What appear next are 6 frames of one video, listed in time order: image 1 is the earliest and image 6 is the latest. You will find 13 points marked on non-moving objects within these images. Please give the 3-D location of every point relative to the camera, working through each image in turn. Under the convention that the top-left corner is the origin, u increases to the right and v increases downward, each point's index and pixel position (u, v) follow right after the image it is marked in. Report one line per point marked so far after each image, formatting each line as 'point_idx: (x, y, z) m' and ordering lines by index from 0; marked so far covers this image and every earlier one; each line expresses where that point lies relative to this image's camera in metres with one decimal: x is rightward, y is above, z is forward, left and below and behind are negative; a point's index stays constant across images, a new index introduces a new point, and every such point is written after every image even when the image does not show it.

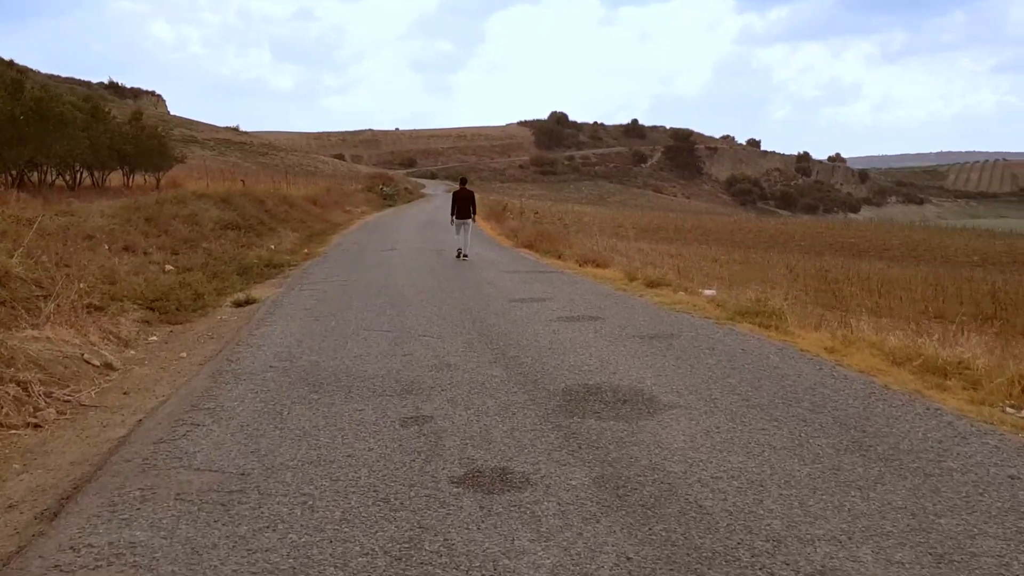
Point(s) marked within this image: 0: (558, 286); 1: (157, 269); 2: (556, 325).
0: (+0.5, 0.0, +11.1) m
1: (-4.7, +0.2, +12.5) m
2: (+0.4, -0.3, +7.7) m
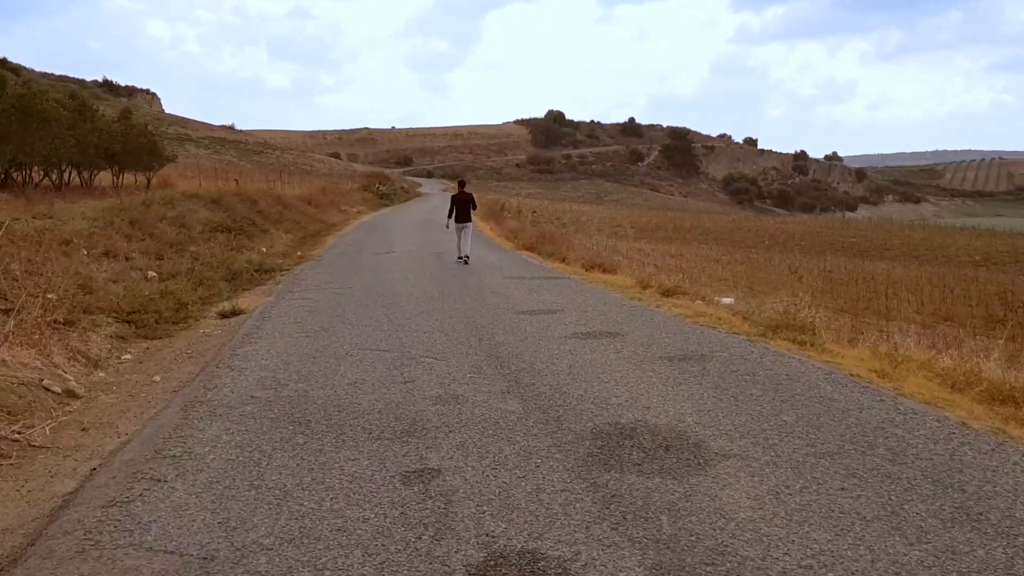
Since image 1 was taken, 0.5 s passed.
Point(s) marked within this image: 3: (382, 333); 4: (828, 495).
0: (+0.6, -0.1, +10.4) m
1: (-4.7, +0.1, +11.7) m
2: (+0.4, -0.4, +7.0) m
3: (-1.1, -0.4, +7.7) m
4: (+1.2, -0.8, +3.5) m
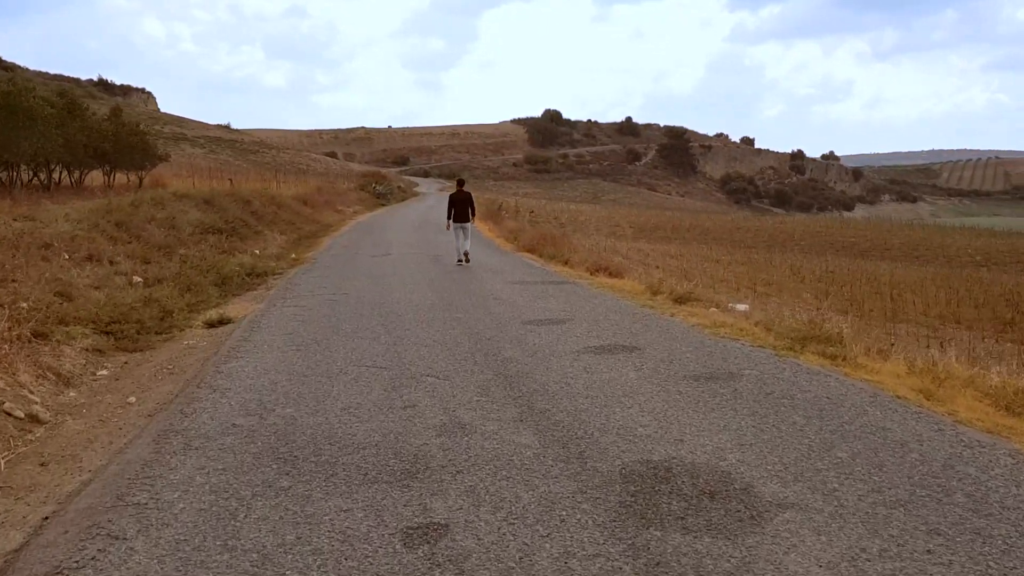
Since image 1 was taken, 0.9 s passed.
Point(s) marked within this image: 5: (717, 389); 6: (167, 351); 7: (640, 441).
0: (+0.6, -0.2, +9.8) m
1: (-4.6, +0.1, +11.2) m
2: (+0.5, -0.5, +6.4) m
3: (-1.0, -0.4, +7.1) m
4: (+1.2, -0.8, +2.9) m
5: (+1.2, -0.6, +5.4) m
6: (-2.9, -0.5, +7.9) m
7: (+0.6, -0.7, +4.2) m
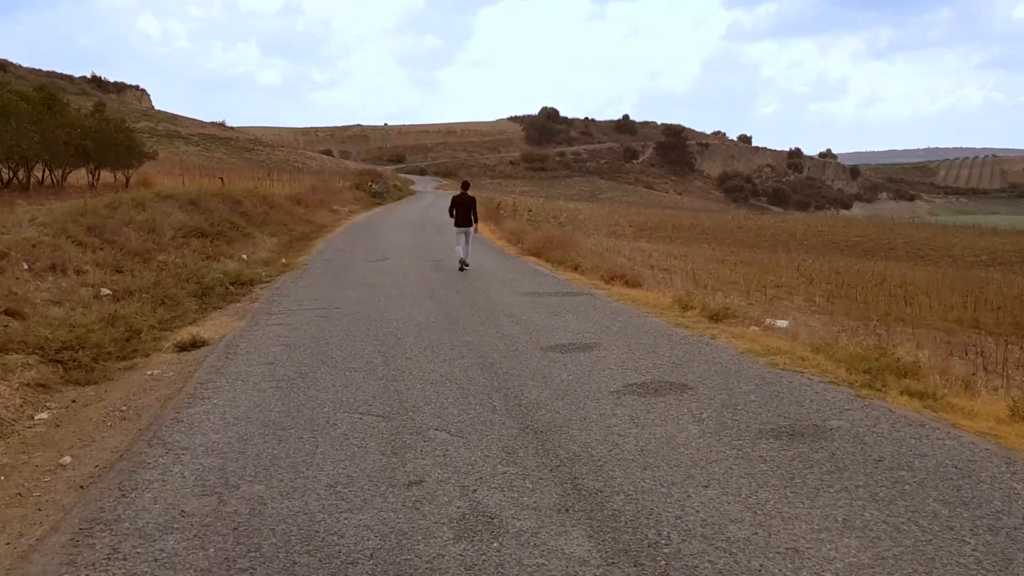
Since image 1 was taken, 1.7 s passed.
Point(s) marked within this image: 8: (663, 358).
0: (+0.8, -0.3, +8.6) m
1: (-4.5, -0.1, +9.9) m
2: (+0.6, -0.6, +5.2) m
3: (-0.9, -0.6, +5.9) m
4: (+1.4, -1.0, +1.7) m
5: (+1.3, -0.7, +4.3) m
6: (-2.8, -0.7, +6.7) m
7: (+0.7, -0.9, +3.0) m
8: (+1.1, -0.5, +6.7) m
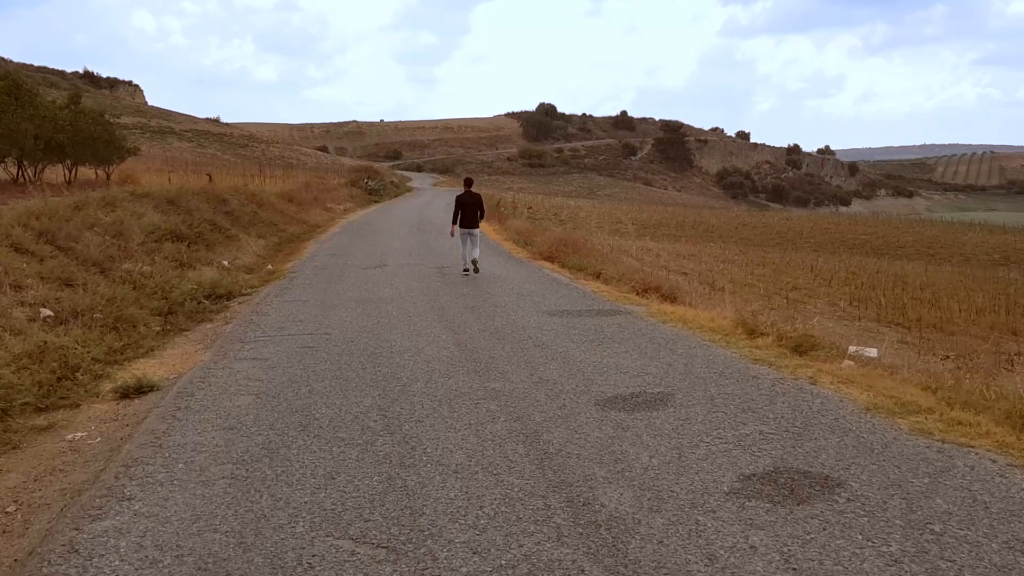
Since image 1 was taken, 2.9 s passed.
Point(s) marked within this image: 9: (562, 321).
0: (+1.0, -0.5, +6.8) m
1: (-4.2, -0.3, +8.1) m
2: (+0.9, -0.8, +3.4) m
3: (-0.6, -0.8, +4.1) m
4: (+1.7, -1.2, -0.1) m
5: (+1.6, -1.0, +2.4) m
6: (-2.5, -0.9, +4.9) m
7: (+1.0, -1.1, +1.2) m
8: (+1.3, -0.7, +4.9) m
9: (+0.5, -0.3, +8.9) m
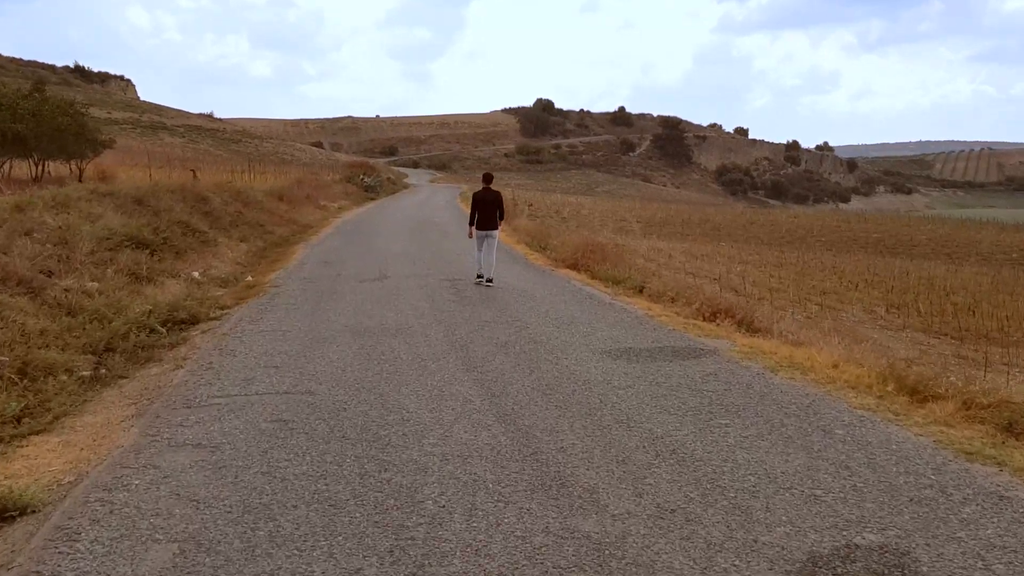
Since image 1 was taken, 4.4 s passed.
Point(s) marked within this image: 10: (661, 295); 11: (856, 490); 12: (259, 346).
0: (+1.4, -0.8, +4.4) m
1: (-3.9, -0.5, +5.7) m
2: (+1.3, -1.1, +1.0) m
3: (-0.2, -1.1, +1.7) m
4: (+2.1, -1.5, -2.5) m
5: (+2.0, -1.2, +0.1) m
6: (-2.1, -1.2, +2.5) m
7: (+1.4, -1.3, -1.2) m
8: (+1.7, -1.0, +2.5) m
9: (+0.9, -0.6, +6.5) m
10: (+1.9, -0.1, +11.6) m
11: (+1.4, -0.8, +3.9) m
12: (-2.1, -0.5, +7.8) m
